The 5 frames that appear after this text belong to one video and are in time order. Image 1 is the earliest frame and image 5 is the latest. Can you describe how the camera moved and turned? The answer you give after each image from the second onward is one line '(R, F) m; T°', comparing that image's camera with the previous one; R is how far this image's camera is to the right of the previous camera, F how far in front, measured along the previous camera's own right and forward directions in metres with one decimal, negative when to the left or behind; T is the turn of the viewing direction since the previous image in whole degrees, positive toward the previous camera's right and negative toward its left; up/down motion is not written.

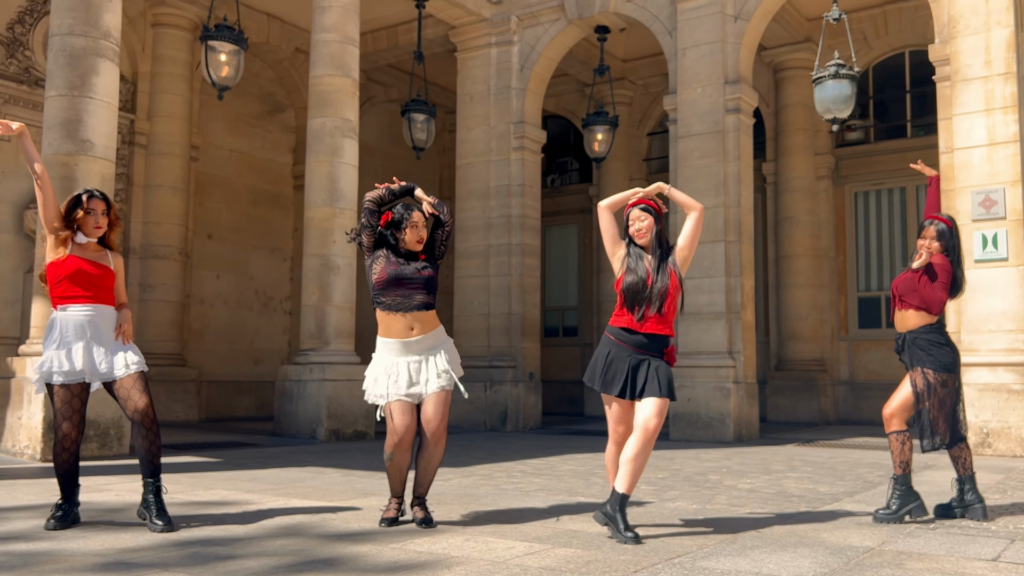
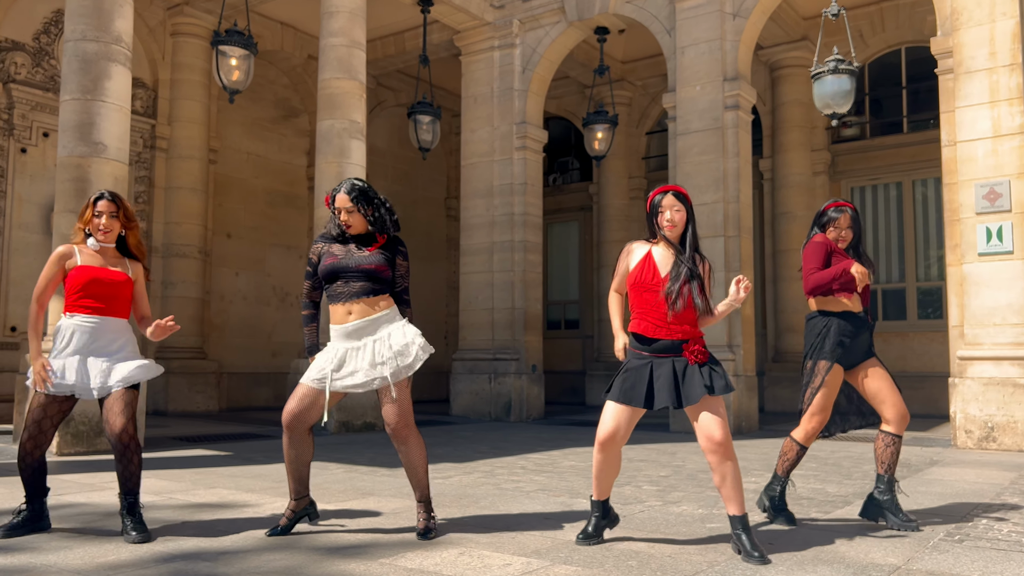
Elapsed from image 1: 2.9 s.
(+0.1, -0.2) m; -1°
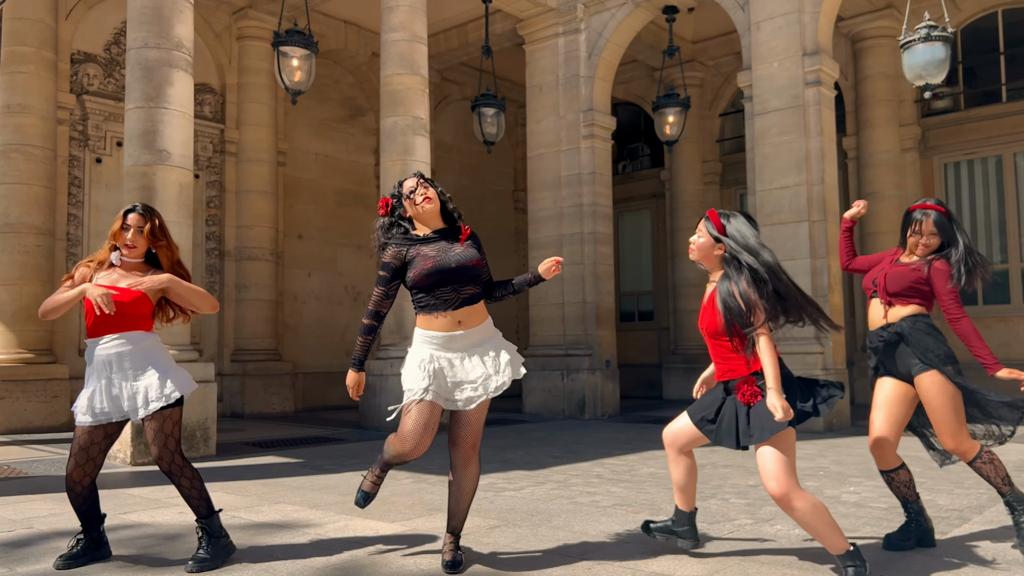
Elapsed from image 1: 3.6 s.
(0.0, +0.4) m; -5°
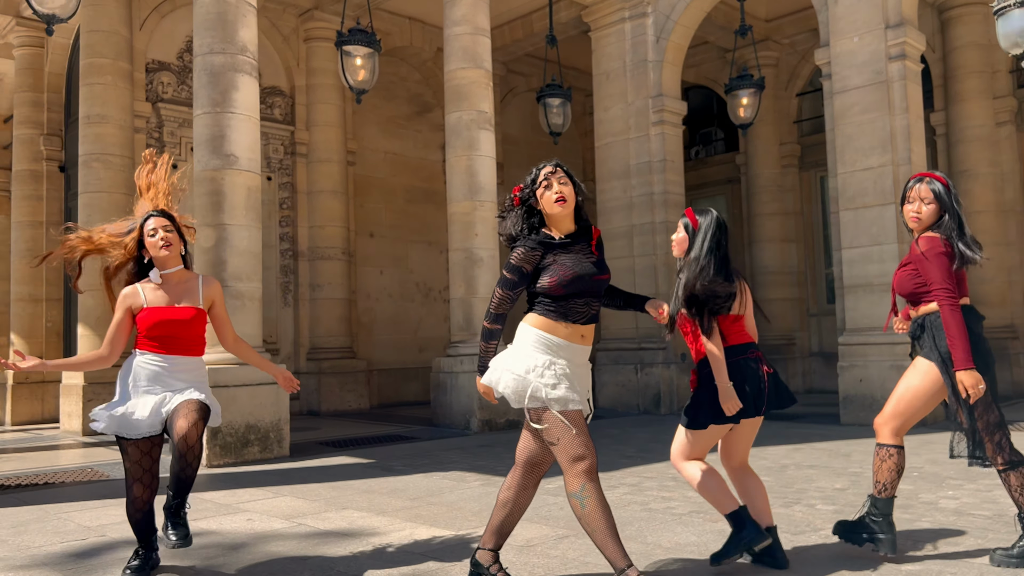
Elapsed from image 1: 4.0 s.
(+0.1, +0.2) m; -5°
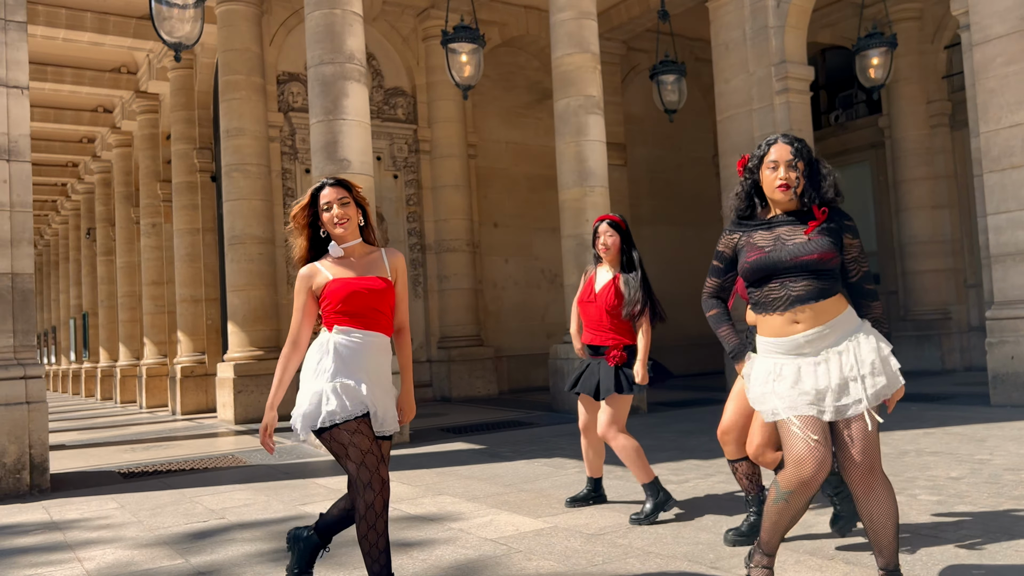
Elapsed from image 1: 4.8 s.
(+0.5, 0.0) m; -11°
